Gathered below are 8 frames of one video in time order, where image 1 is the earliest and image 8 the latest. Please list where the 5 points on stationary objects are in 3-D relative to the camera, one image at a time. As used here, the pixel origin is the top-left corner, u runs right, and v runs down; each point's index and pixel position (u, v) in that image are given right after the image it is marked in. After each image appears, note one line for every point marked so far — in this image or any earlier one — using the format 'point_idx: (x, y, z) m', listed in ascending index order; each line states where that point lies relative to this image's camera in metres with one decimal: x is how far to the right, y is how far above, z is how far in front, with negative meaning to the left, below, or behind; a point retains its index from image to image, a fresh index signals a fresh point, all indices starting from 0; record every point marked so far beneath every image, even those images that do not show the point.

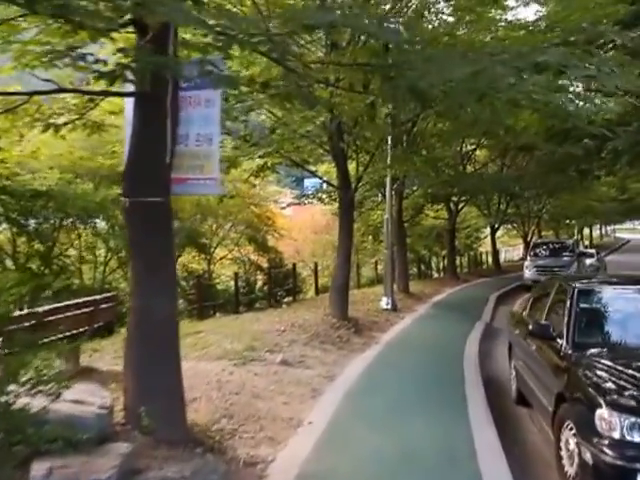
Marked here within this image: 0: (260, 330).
0: (-1.0, -1.5, +11.6) m
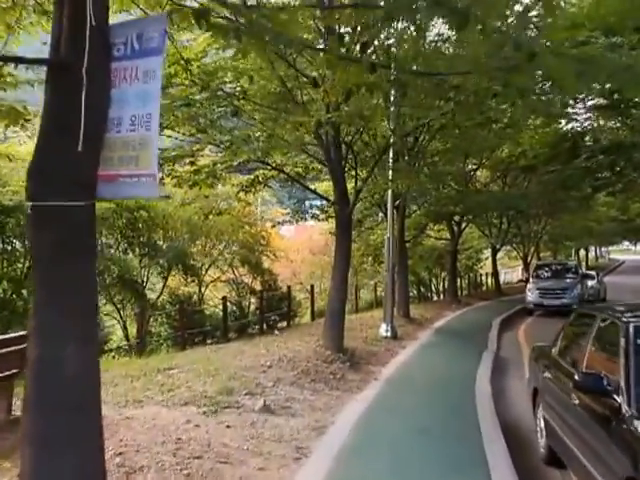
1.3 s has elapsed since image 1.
0: (-1.1, -1.8, +10.0) m
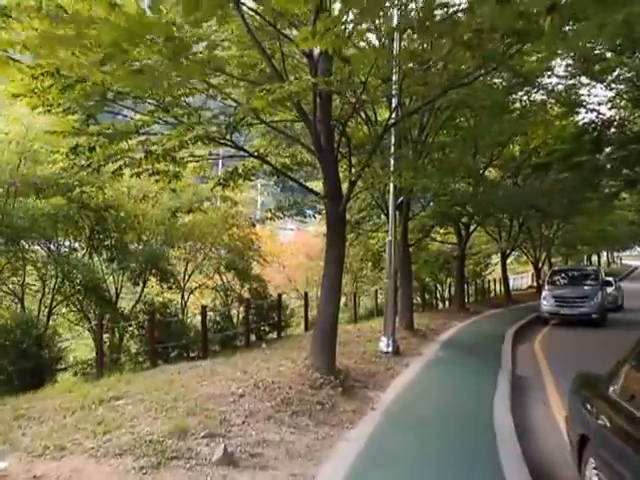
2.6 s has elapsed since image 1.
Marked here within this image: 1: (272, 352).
0: (-1.3, -1.8, +8.2) m
1: (-0.9, -2.1, +13.3) m
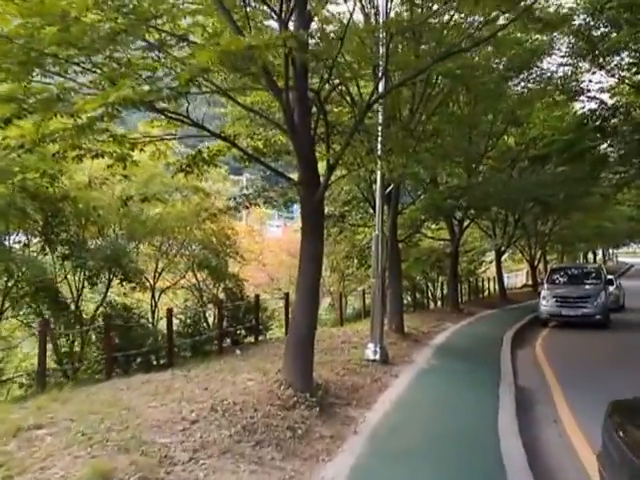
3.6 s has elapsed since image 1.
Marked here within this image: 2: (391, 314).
0: (-1.6, -1.7, +6.7) m
1: (-1.2, -2.0, +11.8) m
2: (+1.6, -1.6, +15.5) m
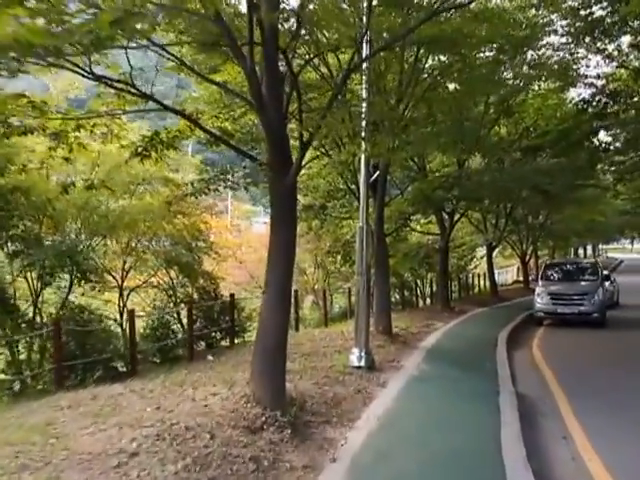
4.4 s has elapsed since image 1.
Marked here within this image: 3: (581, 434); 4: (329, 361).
0: (-1.8, -1.6, +5.4) m
1: (-1.6, -1.9, +10.6) m
2: (+1.2, -1.5, +14.4) m
3: (+3.0, -2.2, +8.3) m
4: (+0.1, -1.9, +11.2) m
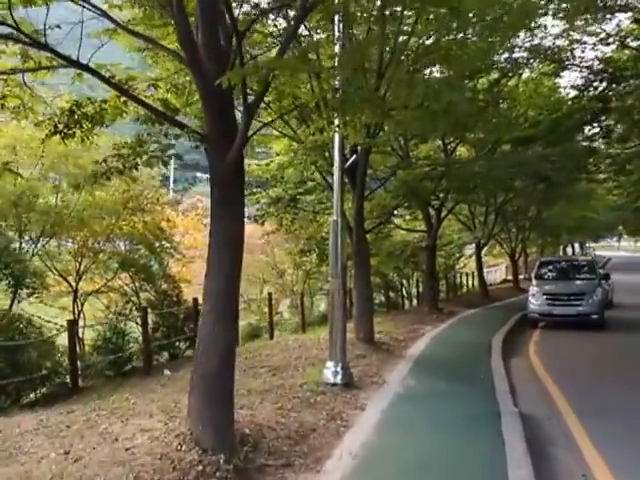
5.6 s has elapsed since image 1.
0: (-2.1, -1.6, +3.9) m
1: (-2.0, -1.9, +9.0) m
2: (+0.7, -1.4, +12.8) m
3: (+2.7, -2.2, +6.8) m
4: (-0.3, -1.9, +9.7) m
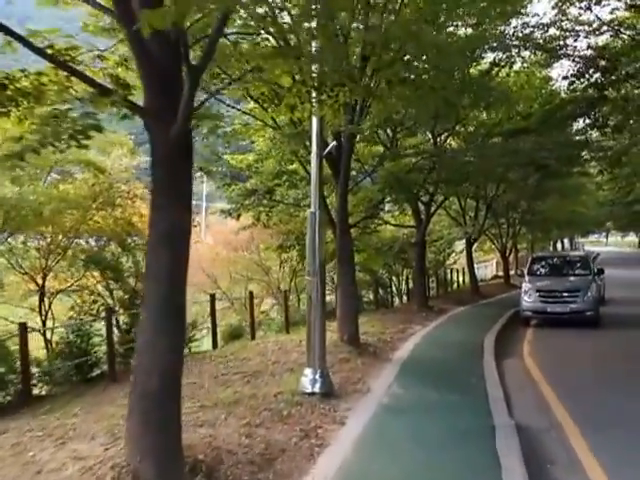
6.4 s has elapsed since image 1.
0: (-2.3, -1.5, +3.0) m
1: (-2.2, -1.8, +8.1) m
2: (+0.4, -1.4, +12.0) m
3: (+2.4, -2.1, +6.0) m
4: (-0.5, -1.8, +8.8) m
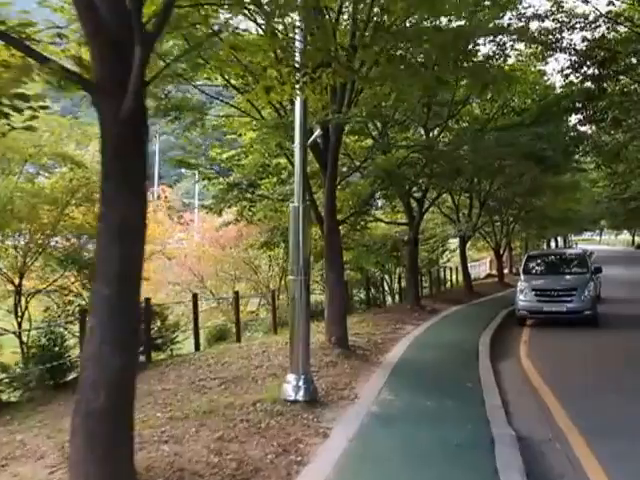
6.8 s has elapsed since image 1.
0: (-2.5, -1.5, +2.4) m
1: (-2.4, -1.8, +7.5) m
2: (+0.2, -1.3, +11.4) m
3: (+2.3, -2.1, +5.4) m
4: (-0.7, -1.7, +8.2) m
